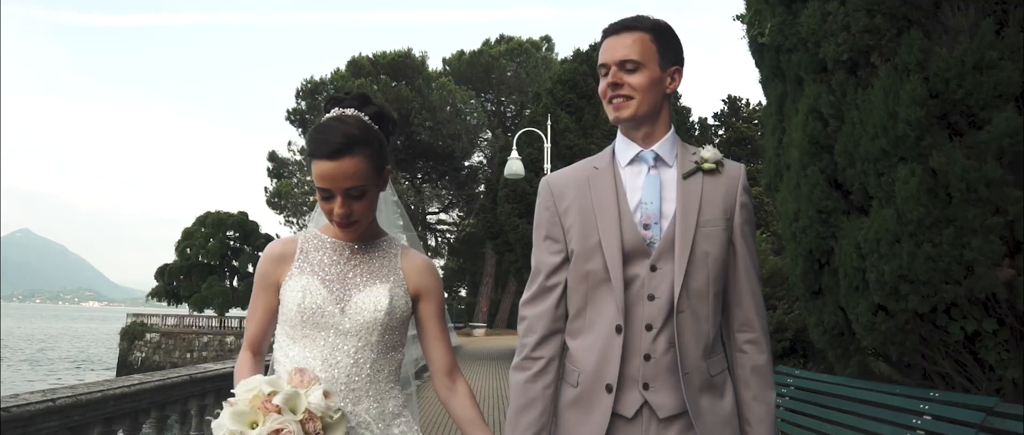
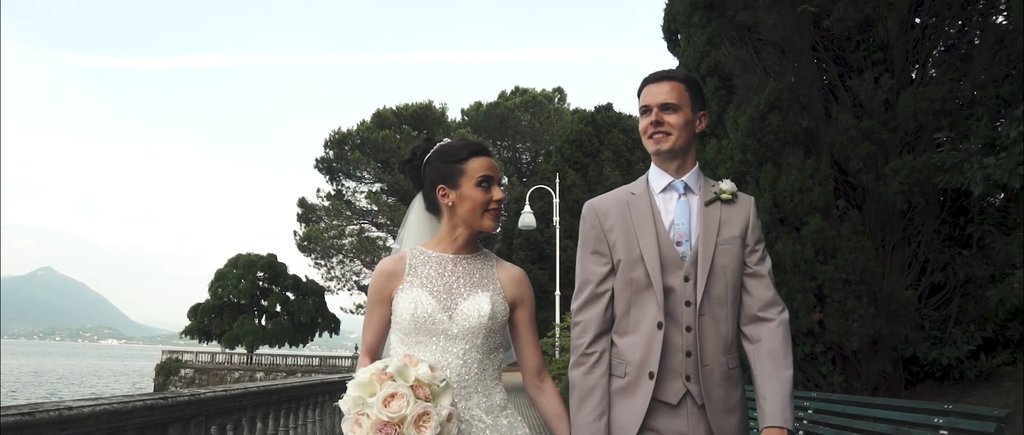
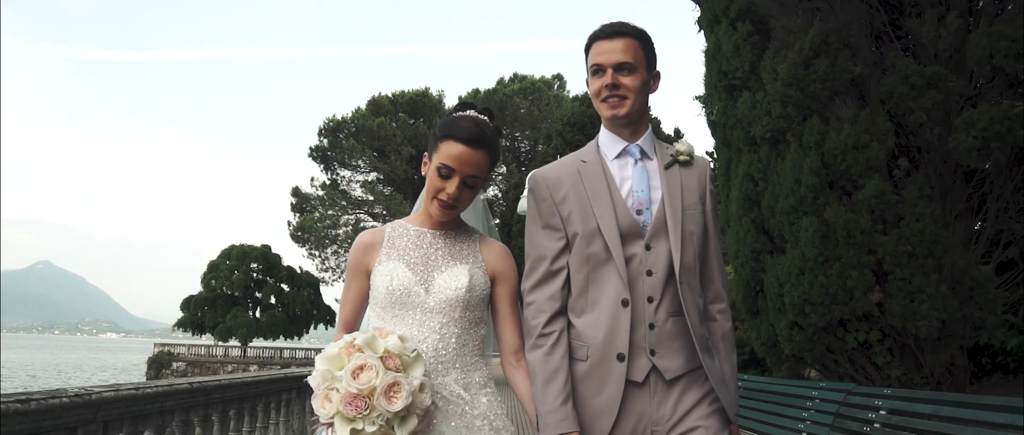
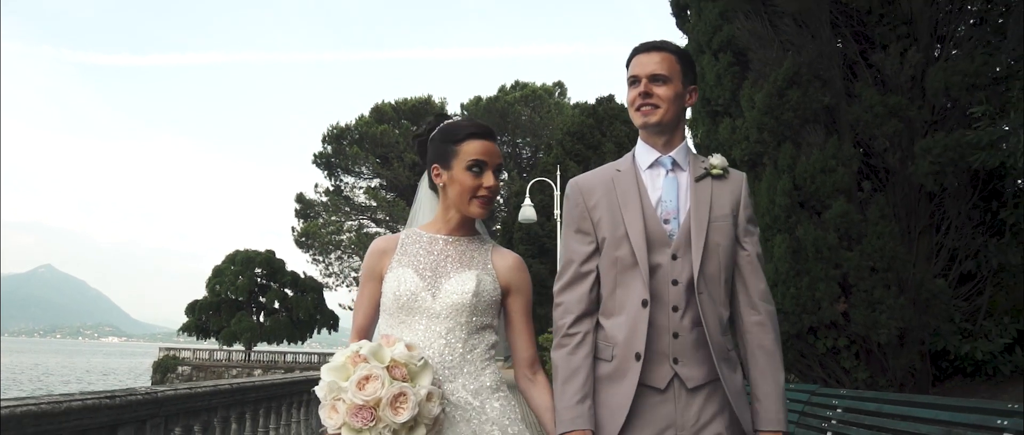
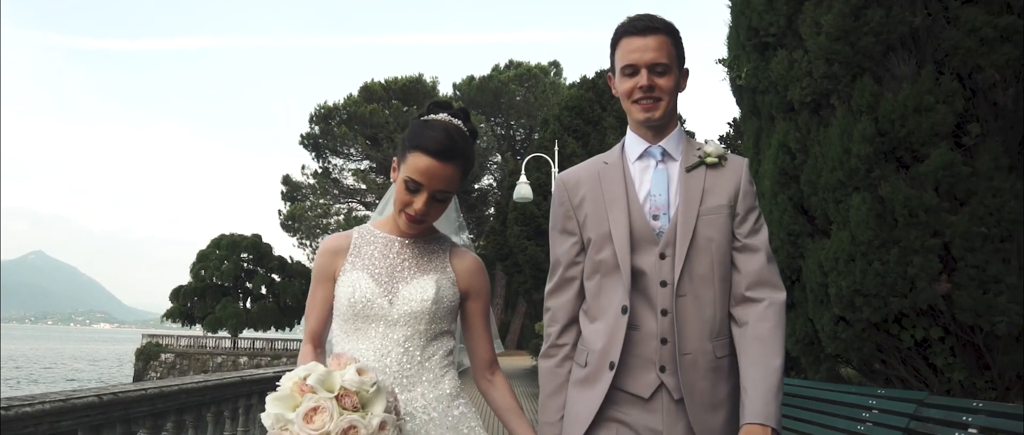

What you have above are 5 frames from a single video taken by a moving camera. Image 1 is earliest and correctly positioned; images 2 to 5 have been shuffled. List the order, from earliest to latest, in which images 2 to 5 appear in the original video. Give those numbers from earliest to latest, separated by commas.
5, 3, 4, 2
